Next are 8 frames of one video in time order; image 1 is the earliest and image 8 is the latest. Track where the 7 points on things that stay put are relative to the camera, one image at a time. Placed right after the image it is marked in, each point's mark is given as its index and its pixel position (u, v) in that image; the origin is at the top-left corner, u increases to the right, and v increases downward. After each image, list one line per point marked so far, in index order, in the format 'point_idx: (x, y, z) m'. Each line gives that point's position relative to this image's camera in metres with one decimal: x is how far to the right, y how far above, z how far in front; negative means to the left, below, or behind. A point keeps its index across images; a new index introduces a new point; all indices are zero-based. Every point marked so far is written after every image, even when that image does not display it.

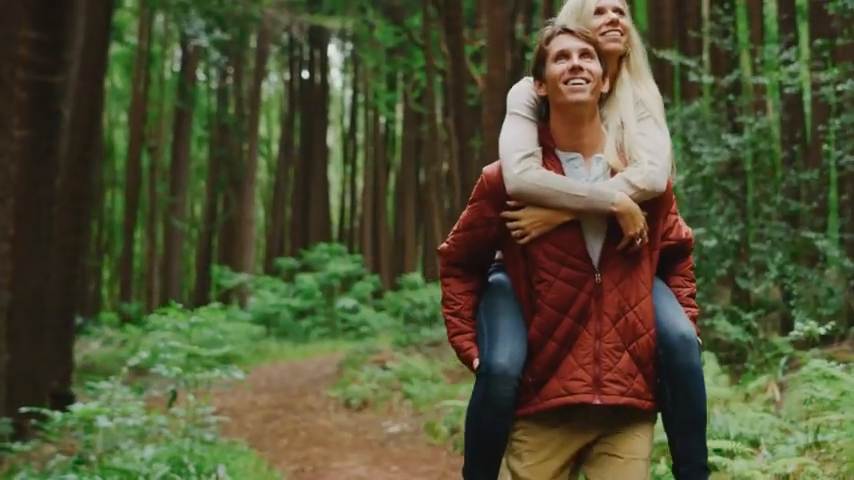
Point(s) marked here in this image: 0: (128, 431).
0: (-1.9, -1.2, +6.5) m
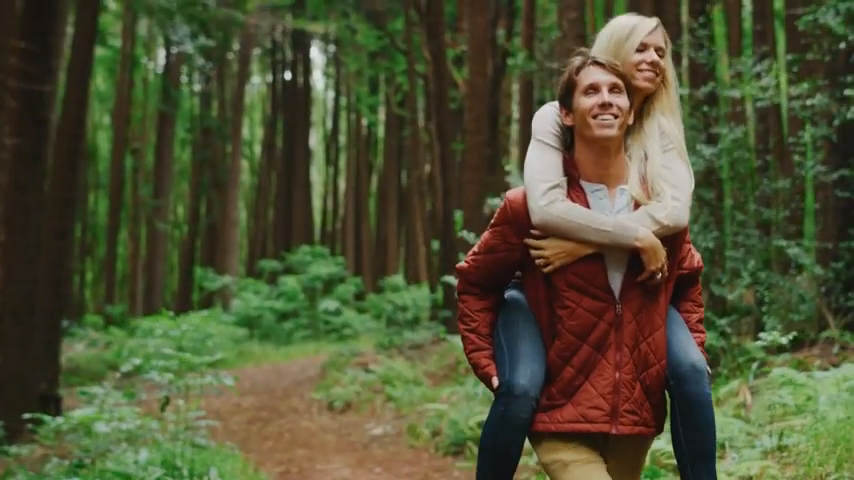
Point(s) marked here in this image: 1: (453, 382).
0: (-2.1, -1.3, +7.0) m
1: (+0.3, -1.7, +12.5) m
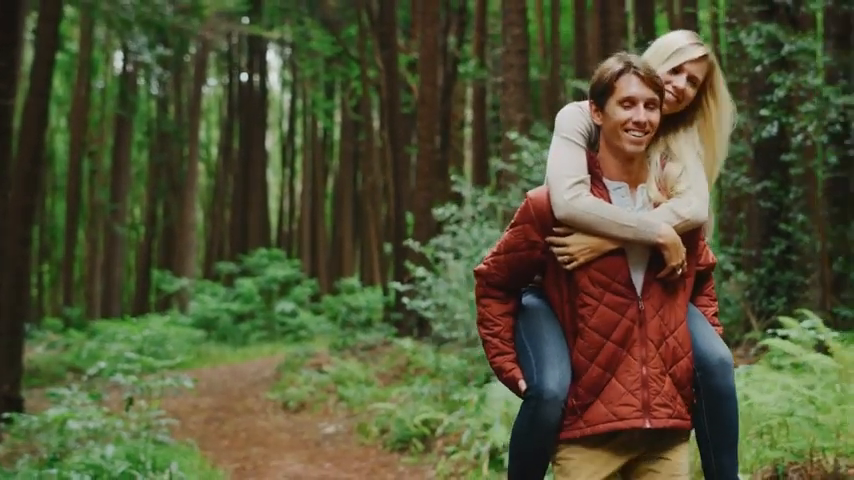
0: (-2.5, -1.4, +7.5) m
1: (-0.3, -1.8, +13.1) m
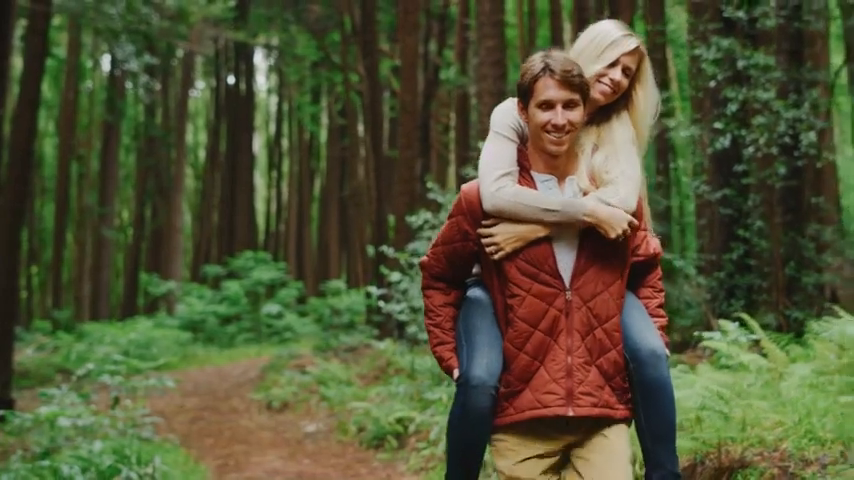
0: (-2.7, -1.5, +8.0) m
1: (-0.6, -1.9, +13.6) m
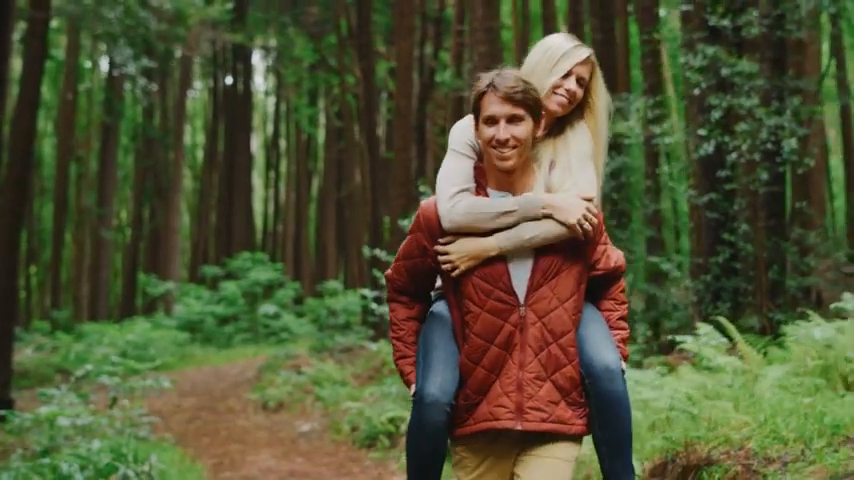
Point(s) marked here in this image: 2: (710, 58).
0: (-2.8, -1.5, +8.2) m
1: (-0.7, -1.9, +13.8) m
2: (+2.9, +1.8, +10.4) m
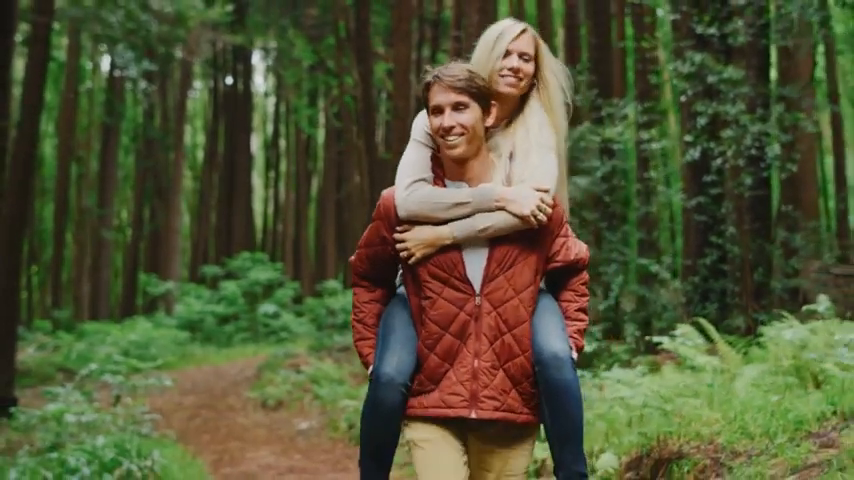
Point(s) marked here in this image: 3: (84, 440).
0: (-2.8, -1.5, +8.5) m
1: (-0.8, -1.9, +14.1) m
2: (+2.8, +1.8, +10.7) m
3: (-2.6, -1.5, +8.0) m
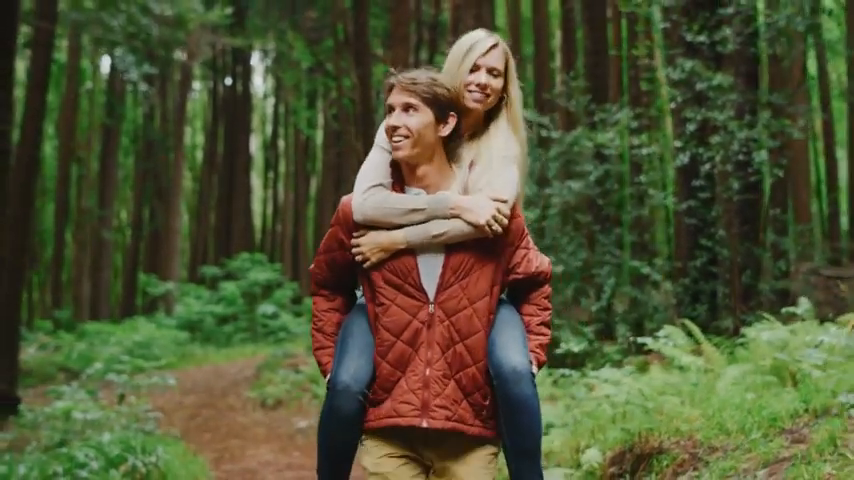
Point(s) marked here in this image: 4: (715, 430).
0: (-2.9, -1.6, +8.7) m
1: (-0.8, -2.0, +14.3) m
2: (+2.8, +1.8, +11.0) m
3: (-2.7, -1.6, +8.2) m
4: (+1.5, -1.0, +5.2) m
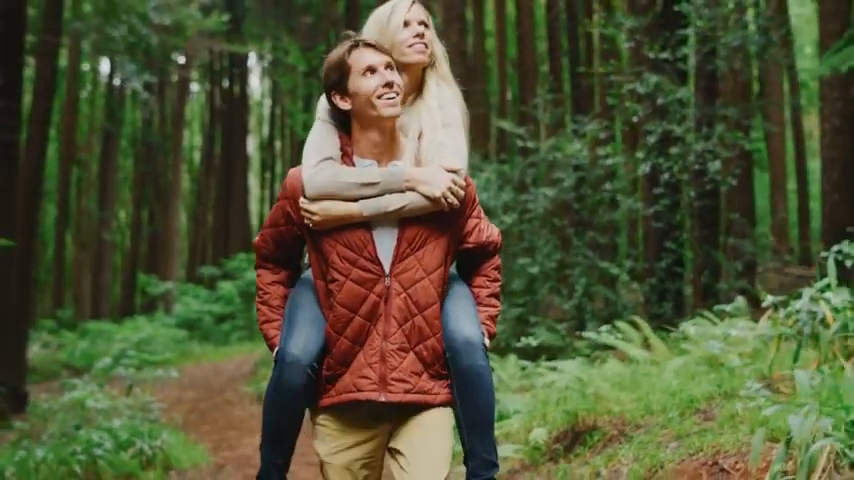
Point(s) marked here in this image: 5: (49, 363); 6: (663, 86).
0: (-3.1, -1.6, +9.6) m
1: (-1.0, -2.0, +15.2) m
2: (+2.6, +1.7, +11.8) m
3: (-2.9, -1.6, +9.1) m
4: (+1.3, -1.0, +6.1) m
5: (-6.6, -2.1, +18.1) m
6: (+2.6, +1.7, +11.8) m
